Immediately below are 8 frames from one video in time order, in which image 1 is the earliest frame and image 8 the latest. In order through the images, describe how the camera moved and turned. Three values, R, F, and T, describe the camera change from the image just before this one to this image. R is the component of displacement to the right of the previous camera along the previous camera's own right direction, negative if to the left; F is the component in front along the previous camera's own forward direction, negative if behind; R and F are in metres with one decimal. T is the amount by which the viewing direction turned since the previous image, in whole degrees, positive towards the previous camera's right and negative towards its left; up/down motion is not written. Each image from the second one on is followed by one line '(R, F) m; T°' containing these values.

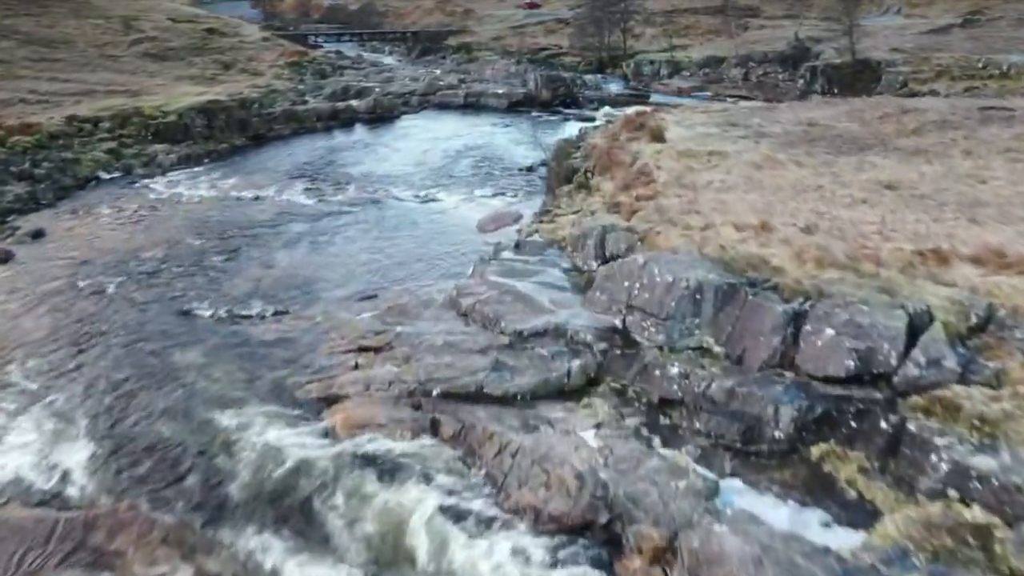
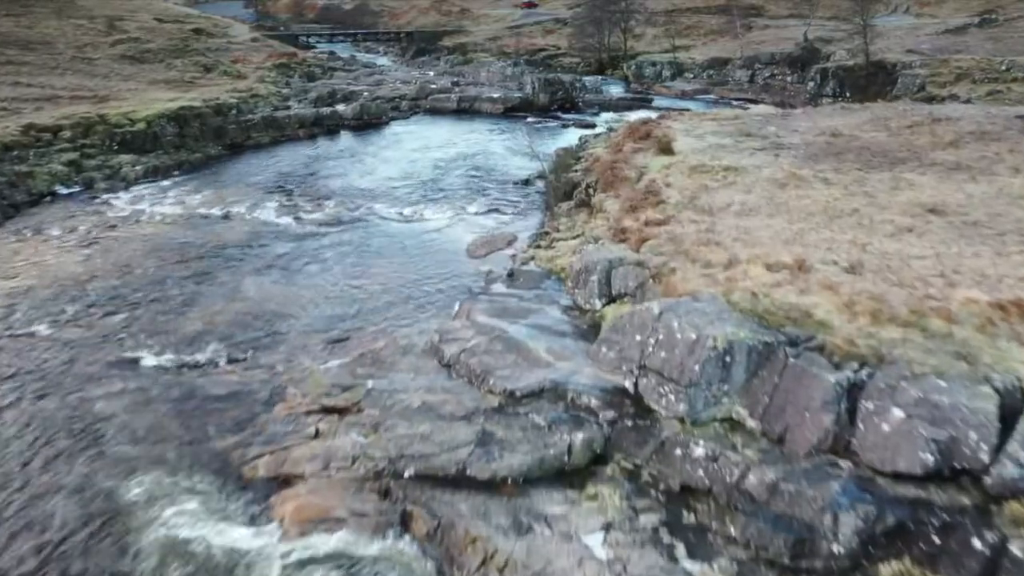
(+0.1, +1.9) m; 0°
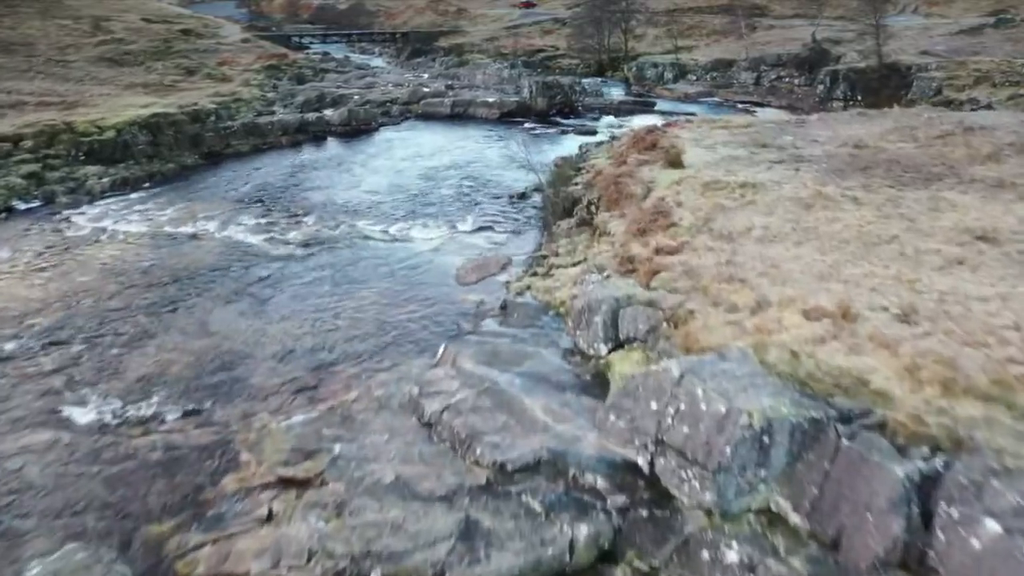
(+0.1, +1.6) m; 0°
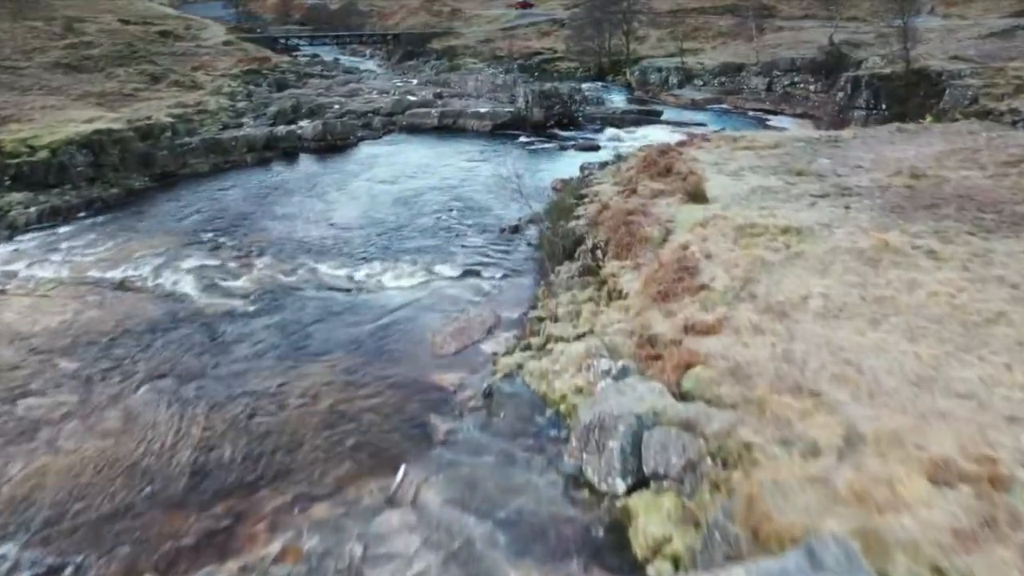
(+0.2, +2.9) m; 0°
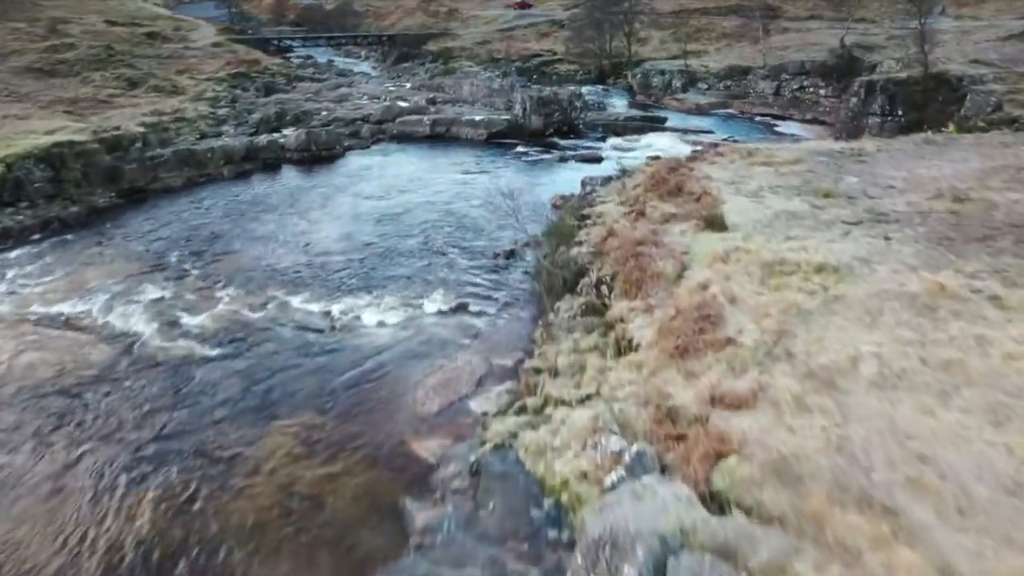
(+0.1, +1.6) m; 0°
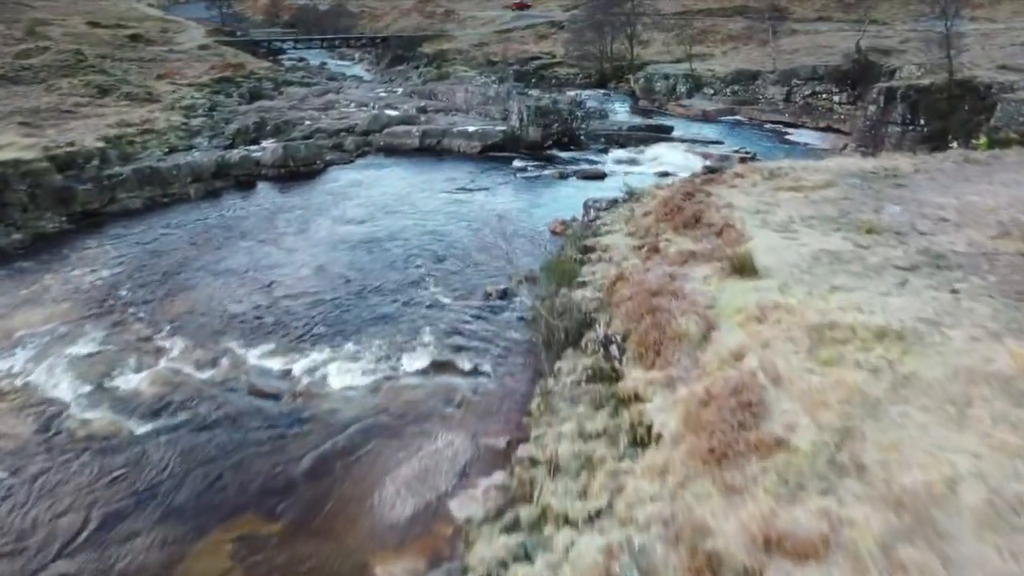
(+0.1, +2.0) m; 0°
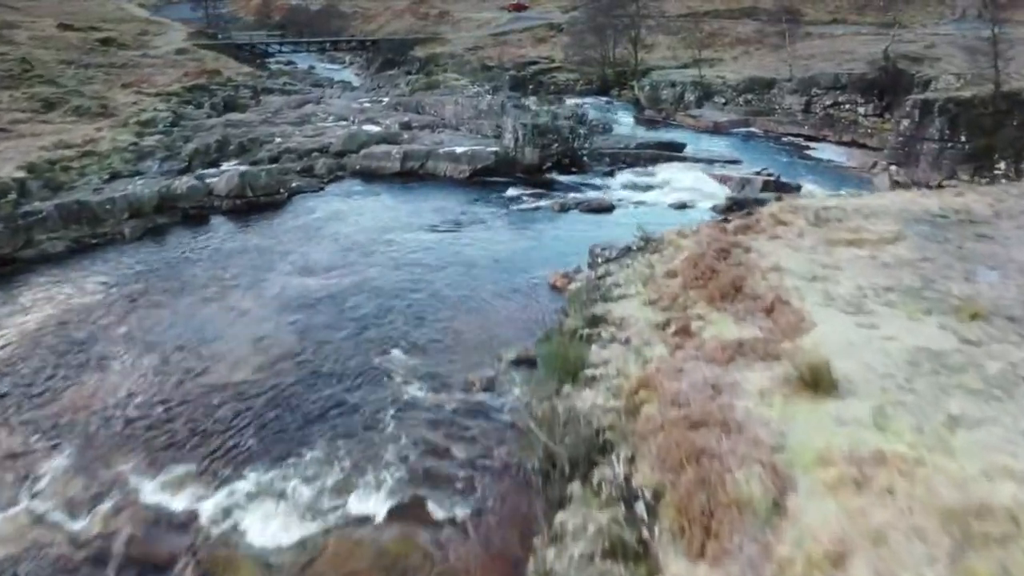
(+0.2, +3.1) m; 0°
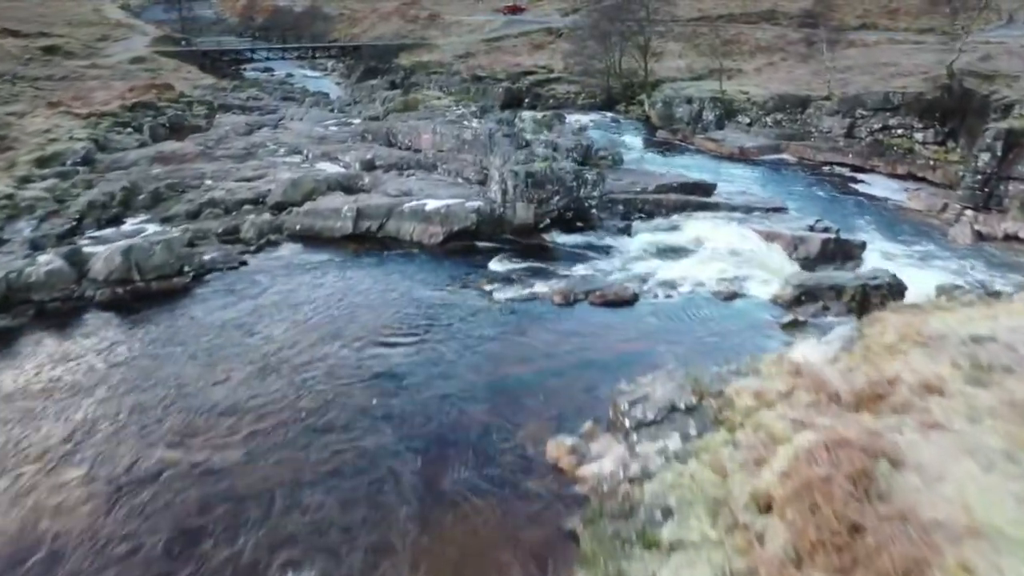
(+0.3, +5.3) m; 0°
